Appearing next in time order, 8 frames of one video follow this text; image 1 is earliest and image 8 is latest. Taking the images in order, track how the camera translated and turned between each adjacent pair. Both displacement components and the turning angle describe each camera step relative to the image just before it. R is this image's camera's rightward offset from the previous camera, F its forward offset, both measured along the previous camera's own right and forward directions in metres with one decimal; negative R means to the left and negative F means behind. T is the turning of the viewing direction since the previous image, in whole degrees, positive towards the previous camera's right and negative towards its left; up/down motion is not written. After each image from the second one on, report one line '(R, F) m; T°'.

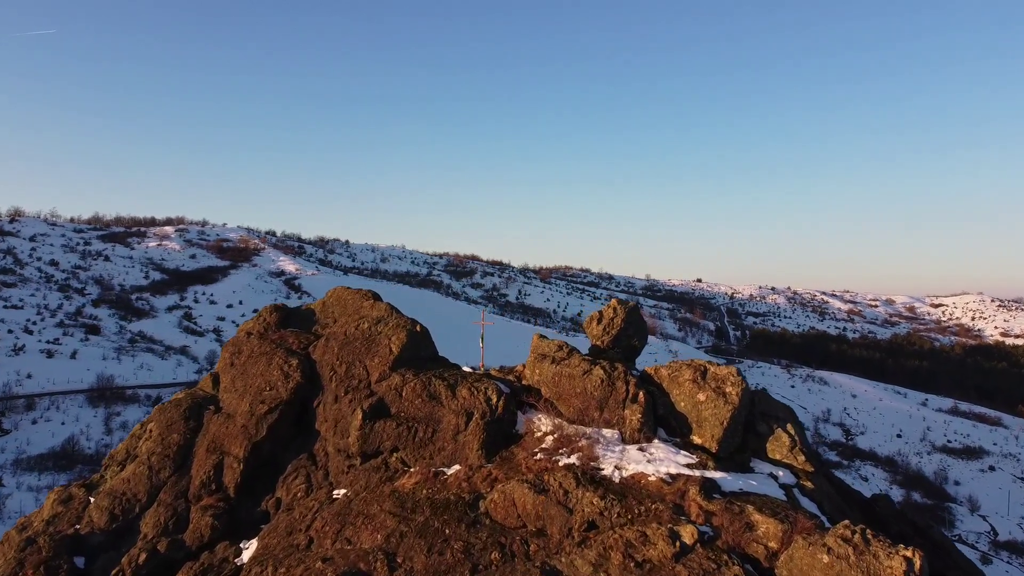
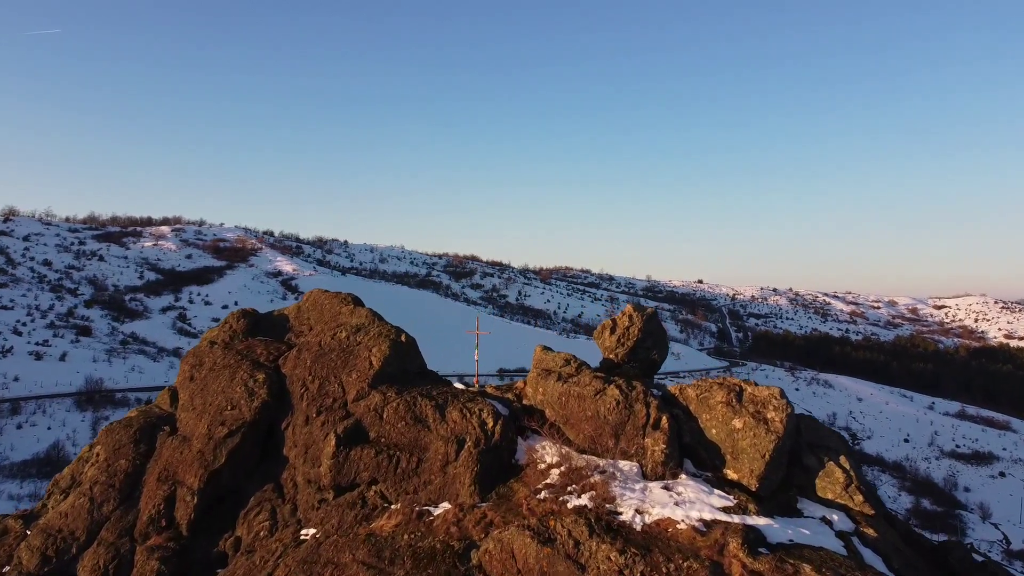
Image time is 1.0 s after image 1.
(0.0, +0.6) m; 0°
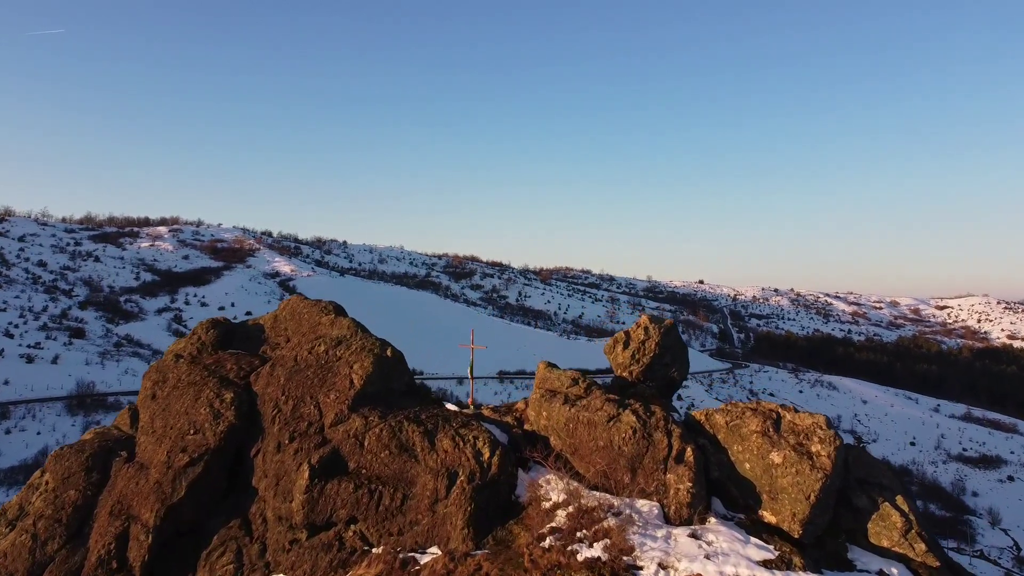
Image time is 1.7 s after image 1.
(0.0, +0.5) m; 0°
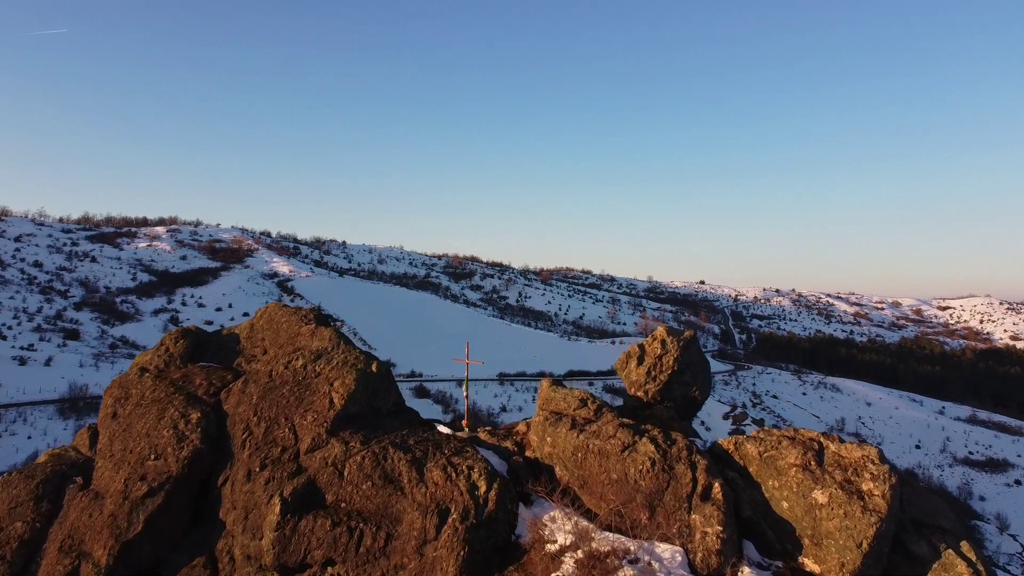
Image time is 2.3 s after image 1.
(0.0, +0.4) m; 0°
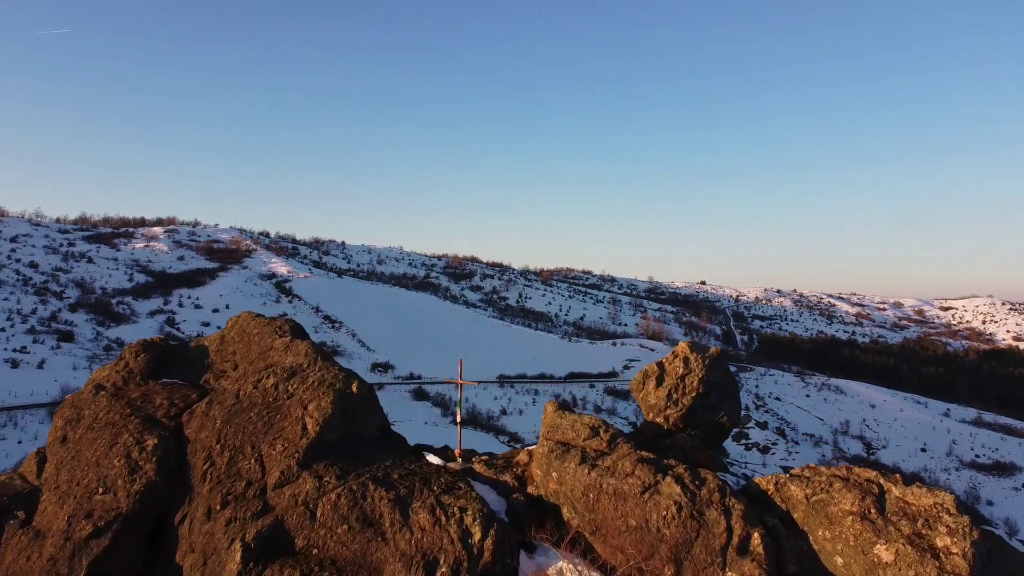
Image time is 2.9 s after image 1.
(0.0, +0.4) m; 0°
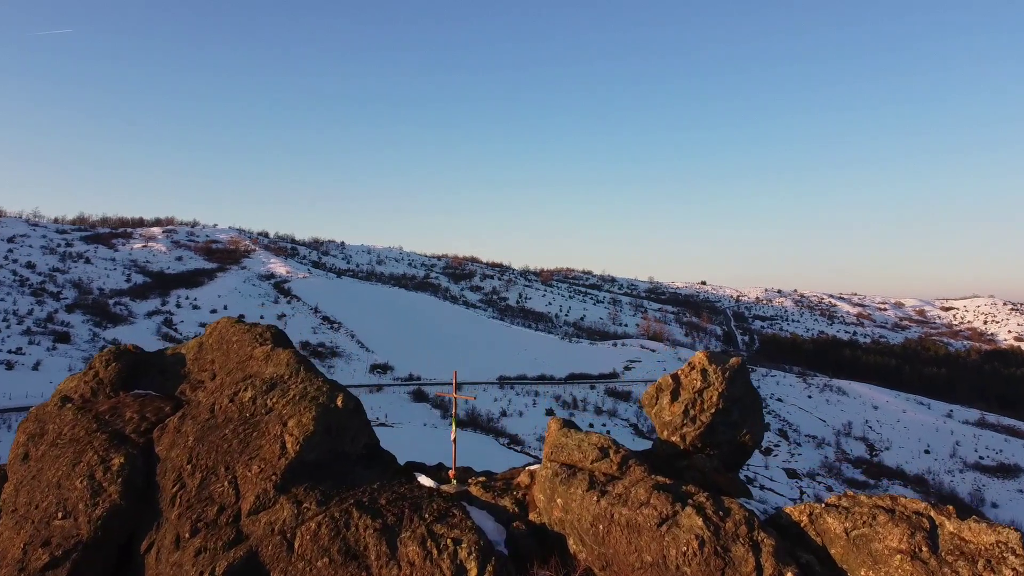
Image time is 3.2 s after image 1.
(0.0, +0.2) m; 0°
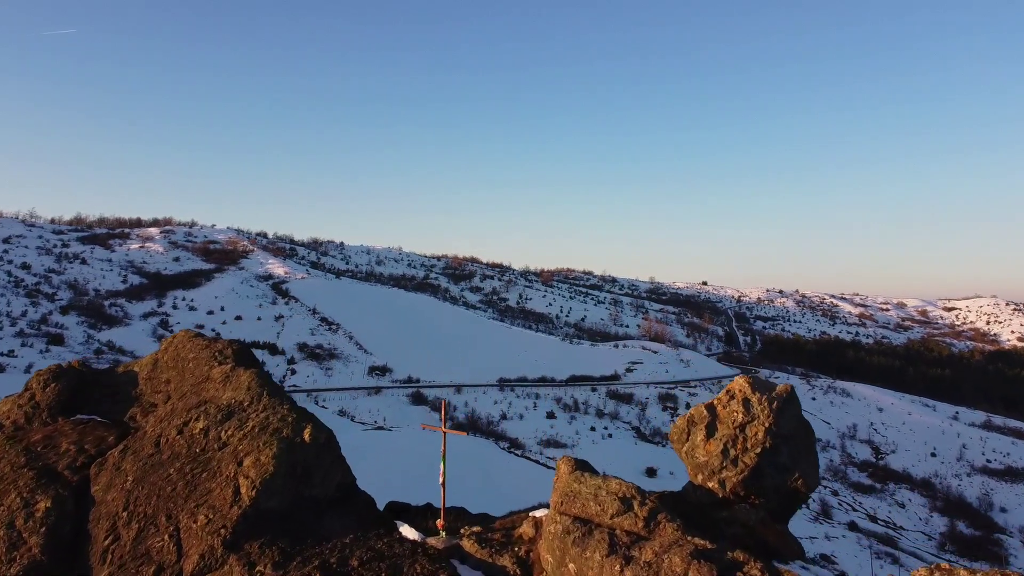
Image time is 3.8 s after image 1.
(0.0, +0.4) m; 0°
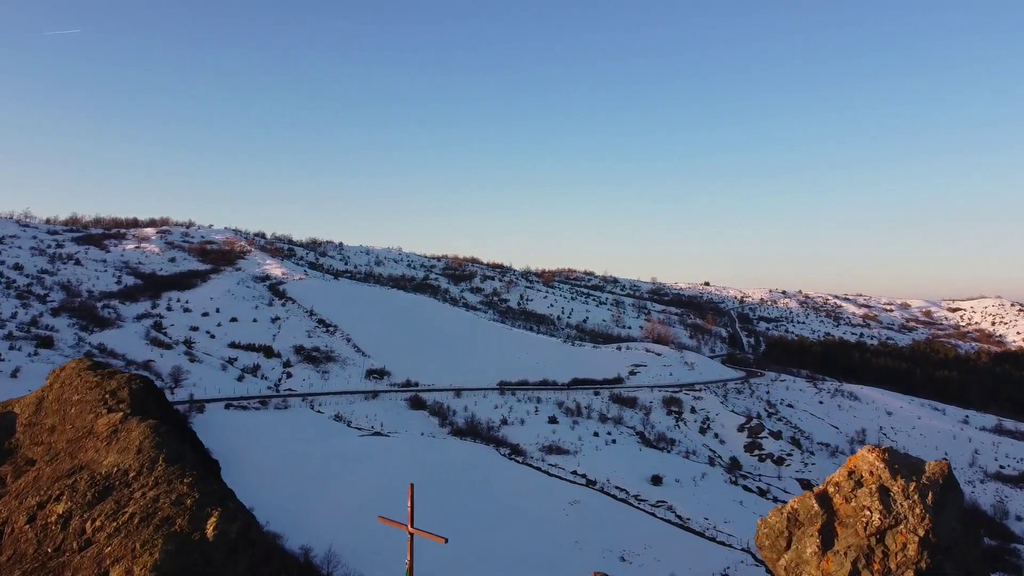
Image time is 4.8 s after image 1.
(0.0, +0.7) m; 0°
